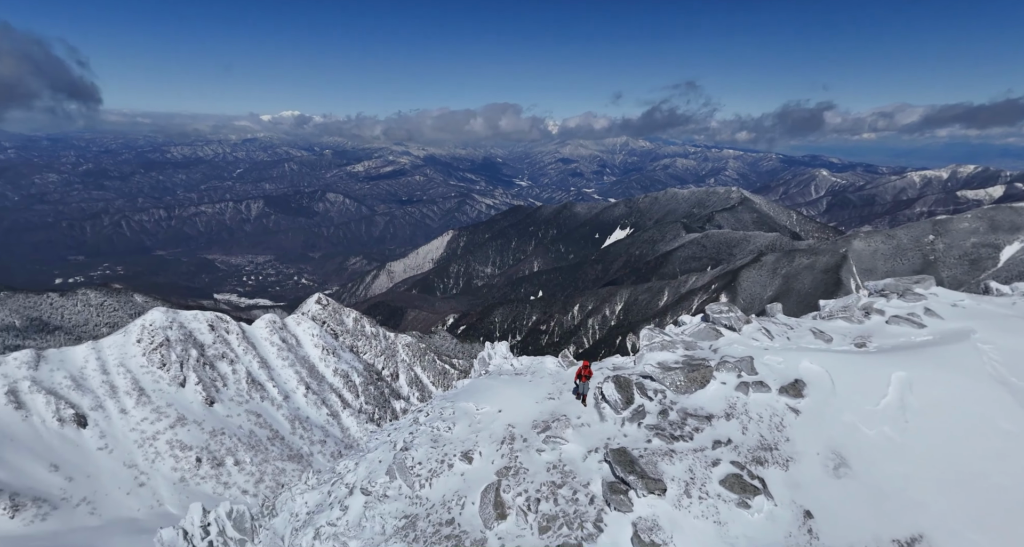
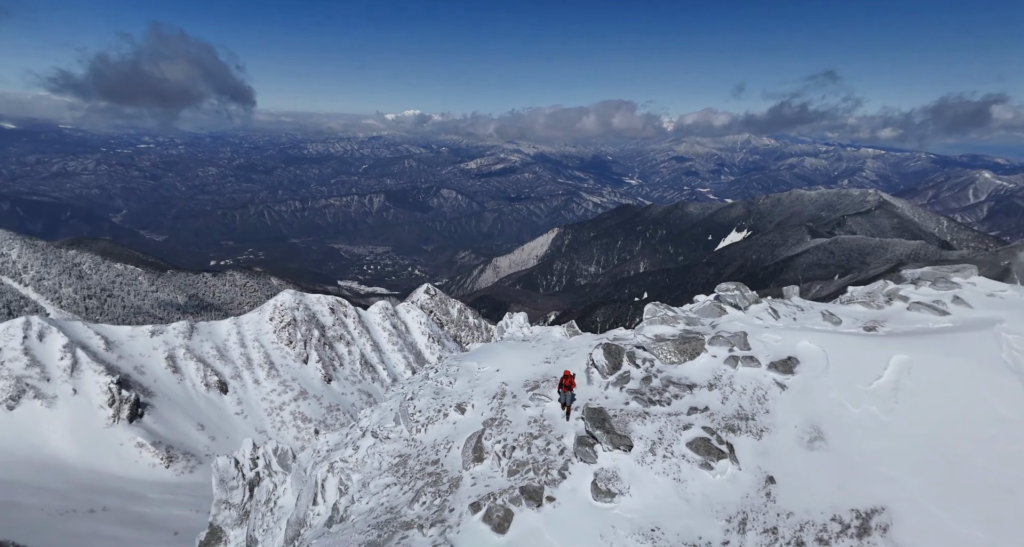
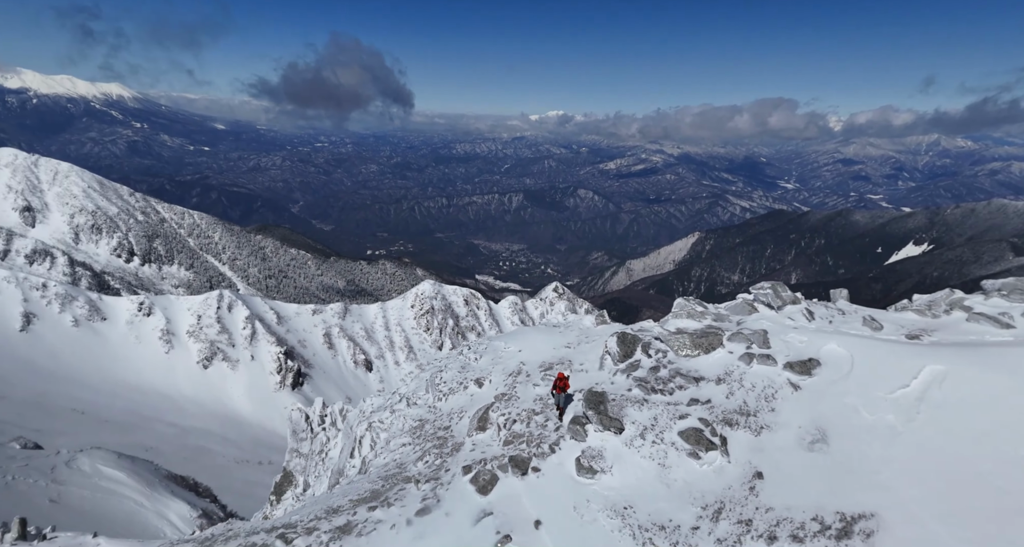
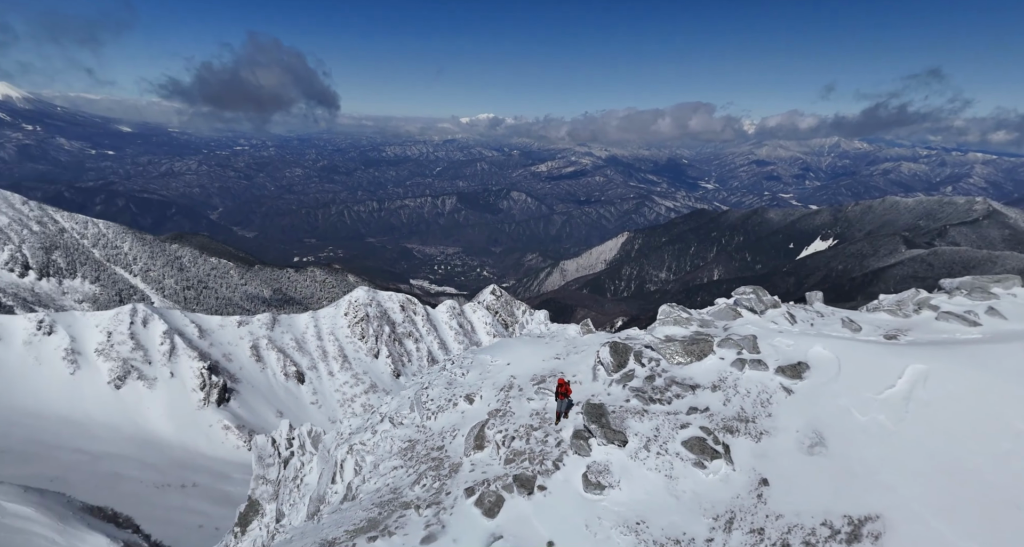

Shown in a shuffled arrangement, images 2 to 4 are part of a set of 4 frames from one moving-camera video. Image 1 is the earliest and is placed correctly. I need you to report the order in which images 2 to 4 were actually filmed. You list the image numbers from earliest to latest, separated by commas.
2, 4, 3
